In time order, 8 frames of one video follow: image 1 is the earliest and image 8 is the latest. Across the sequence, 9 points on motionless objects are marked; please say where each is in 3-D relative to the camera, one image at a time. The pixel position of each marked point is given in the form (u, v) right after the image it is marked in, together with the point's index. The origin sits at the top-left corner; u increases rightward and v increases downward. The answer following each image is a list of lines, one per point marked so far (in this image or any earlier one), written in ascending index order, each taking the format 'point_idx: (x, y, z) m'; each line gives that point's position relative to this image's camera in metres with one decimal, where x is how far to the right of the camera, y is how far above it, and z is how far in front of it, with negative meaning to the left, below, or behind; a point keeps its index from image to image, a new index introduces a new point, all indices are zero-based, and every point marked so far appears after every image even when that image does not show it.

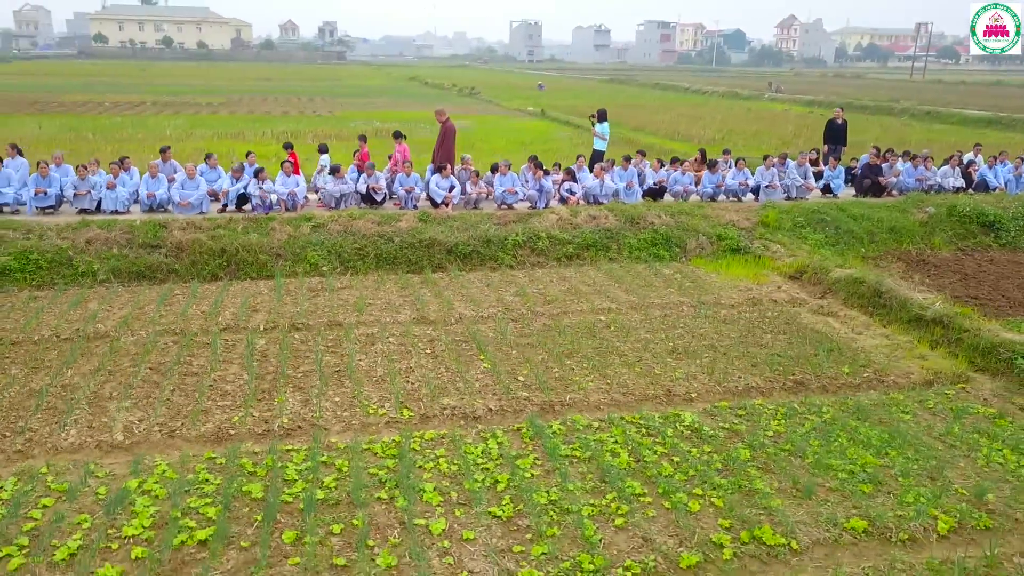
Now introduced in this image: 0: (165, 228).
0: (-4.2, +0.7, +9.9) m
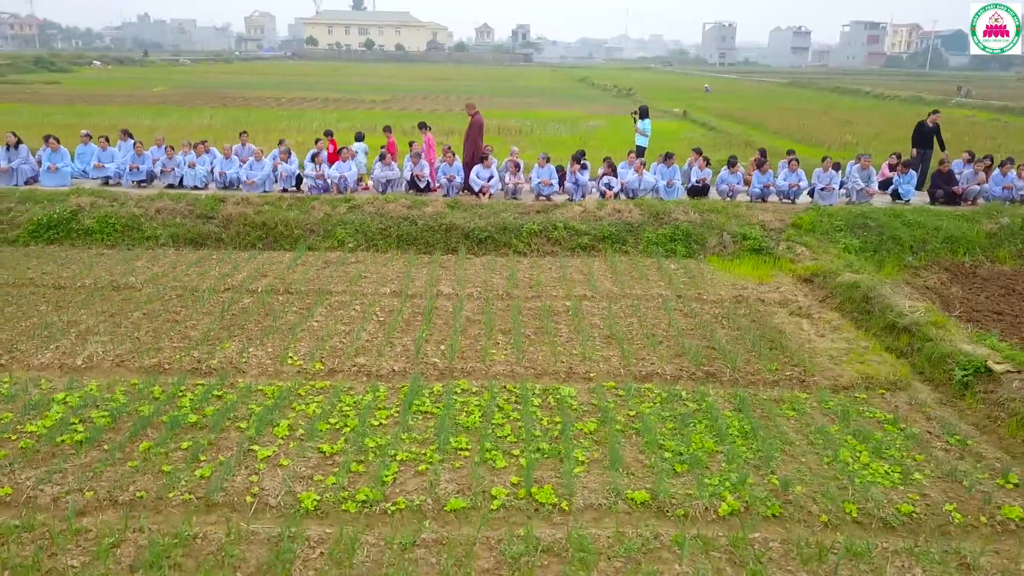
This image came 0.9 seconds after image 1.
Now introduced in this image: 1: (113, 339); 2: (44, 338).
0: (-4.0, +1.2, +11.3) m
1: (-3.5, -0.4, +7.3) m
2: (-4.1, -0.4, +7.2) m
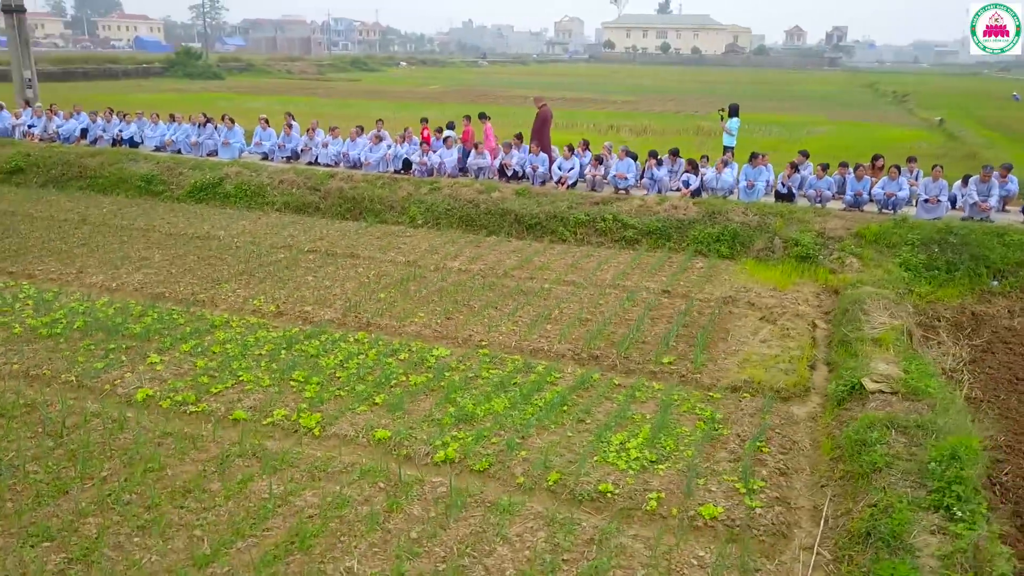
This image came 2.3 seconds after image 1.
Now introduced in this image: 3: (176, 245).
0: (-2.9, +1.8, +13.0) m
1: (-4.0, +0.2, +9.1) m
2: (-4.5, +0.3, +9.3) m
3: (-4.3, +0.6, +10.4) m
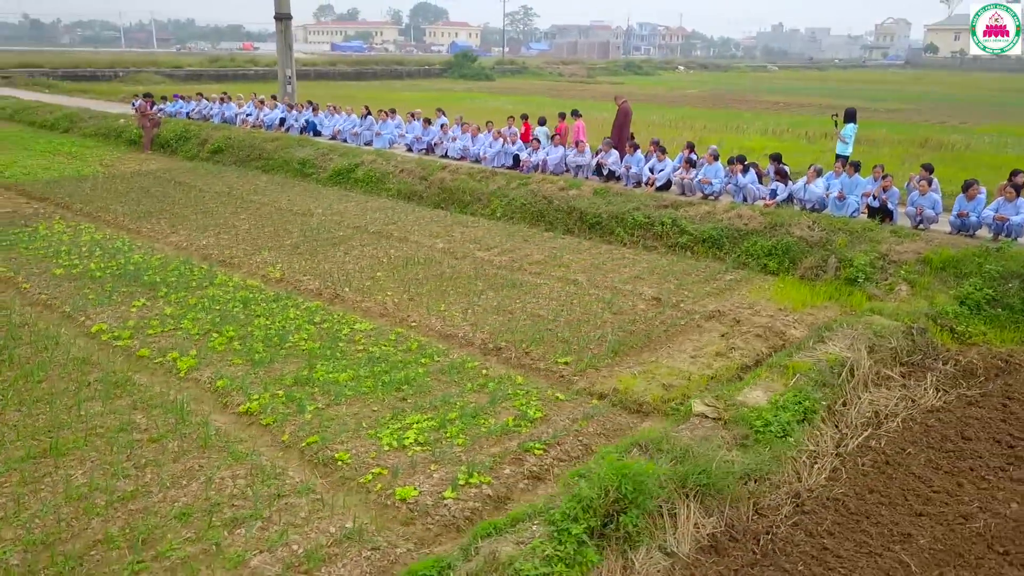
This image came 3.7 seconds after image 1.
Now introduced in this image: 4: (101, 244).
0: (-1.2, +2.0, +13.9) m
1: (-3.7, +0.7, +10.6) m
2: (-4.1, +0.8, +10.9) m
3: (-3.5, +1.0, +11.9) m
4: (-5.1, +0.5, +10.0) m
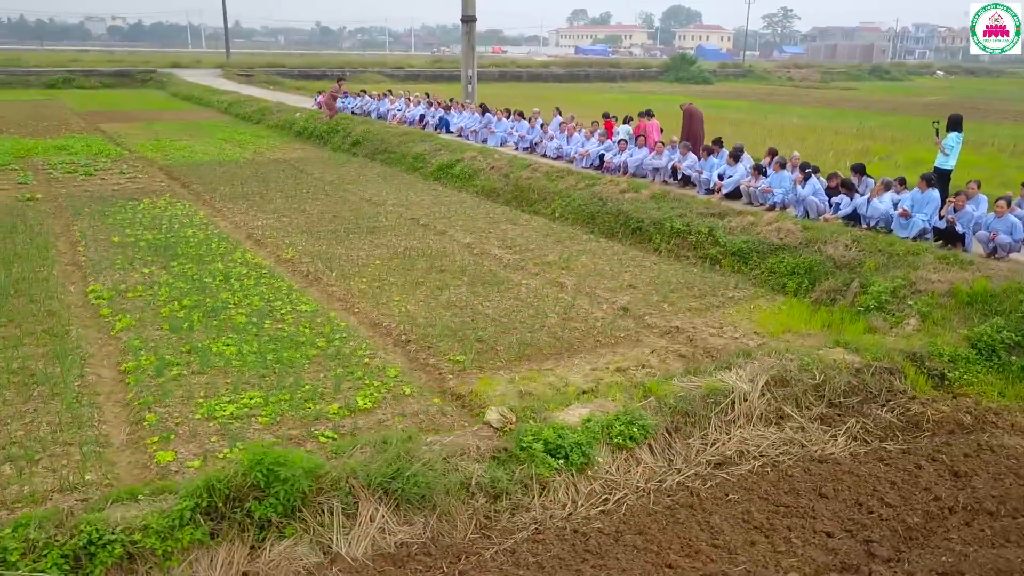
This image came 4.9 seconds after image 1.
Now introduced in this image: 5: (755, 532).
0: (+0.3, +2.1, +13.9) m
1: (-3.2, +1.0, +11.4) m
2: (-3.5, +1.1, +11.9) m
3: (-2.6, +1.3, +12.6) m
4: (-4.7, +1.0, +11.3) m
5: (+1.3, -1.3, +4.4) m
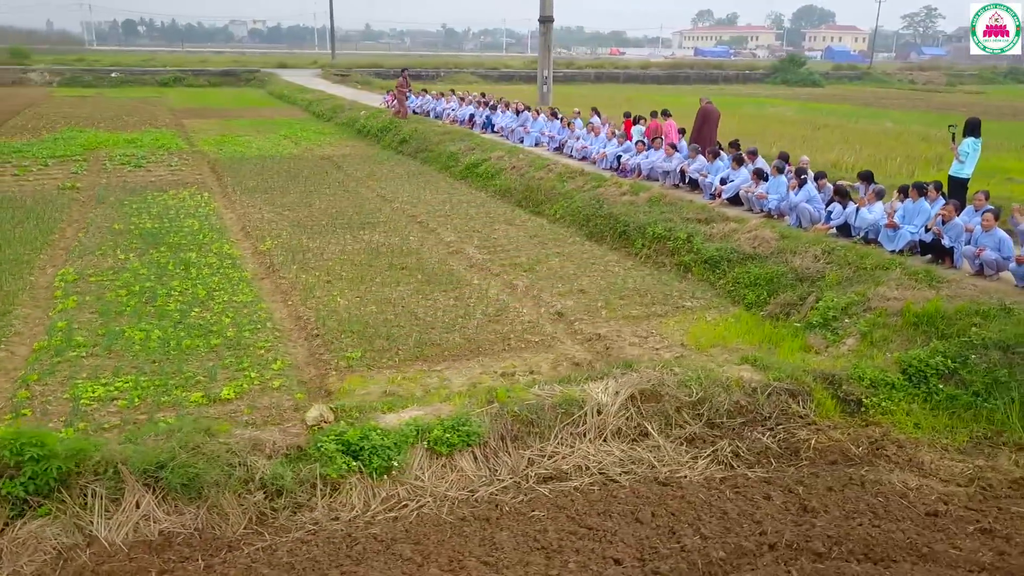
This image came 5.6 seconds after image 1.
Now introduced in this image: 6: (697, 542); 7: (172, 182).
0: (+0.5, +2.0, +13.7) m
1: (-3.3, +1.1, +11.8) m
2: (-3.5, +1.2, +12.3) m
3: (-2.5, +1.4, +12.9) m
4: (-4.8, +1.1, +11.8) m
5: (+0.1, -1.4, +4.2) m
6: (+1.0, -1.3, +4.3) m
7: (-5.9, +1.8, +14.1) m
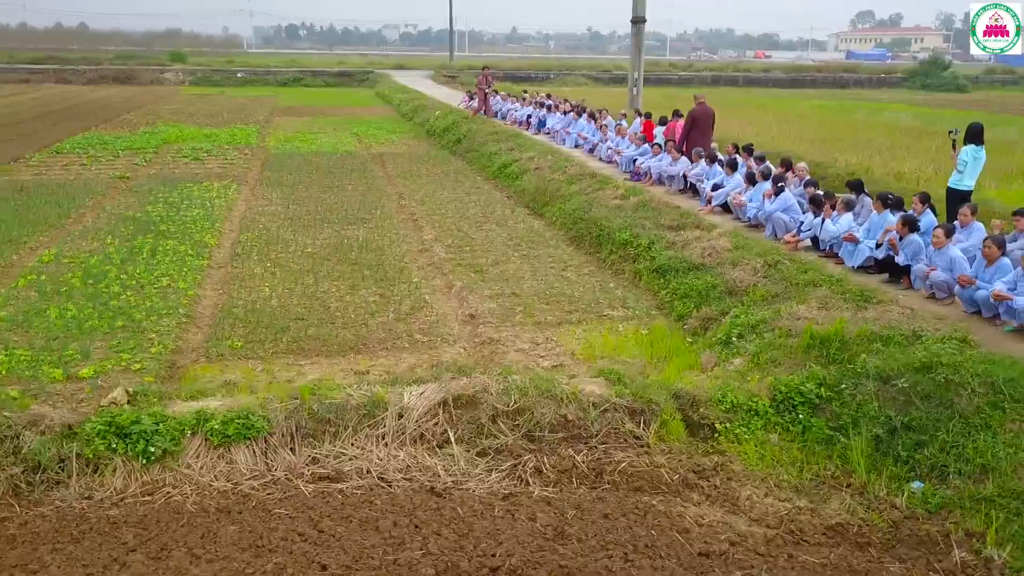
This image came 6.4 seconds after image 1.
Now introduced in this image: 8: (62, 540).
0: (+0.8, +2.0, +13.5) m
1: (-3.3, +1.2, +12.2) m
2: (-3.5, +1.4, +12.7) m
3: (-2.4, +1.5, +13.1) m
4: (-4.8, +1.4, +12.5) m
5: (-1.3, -1.3, +4.1) m
6: (-0.5, -1.4, +4.1) m
7: (-5.5, +2.1, +14.9) m
8: (-2.3, -1.3, +4.1) m
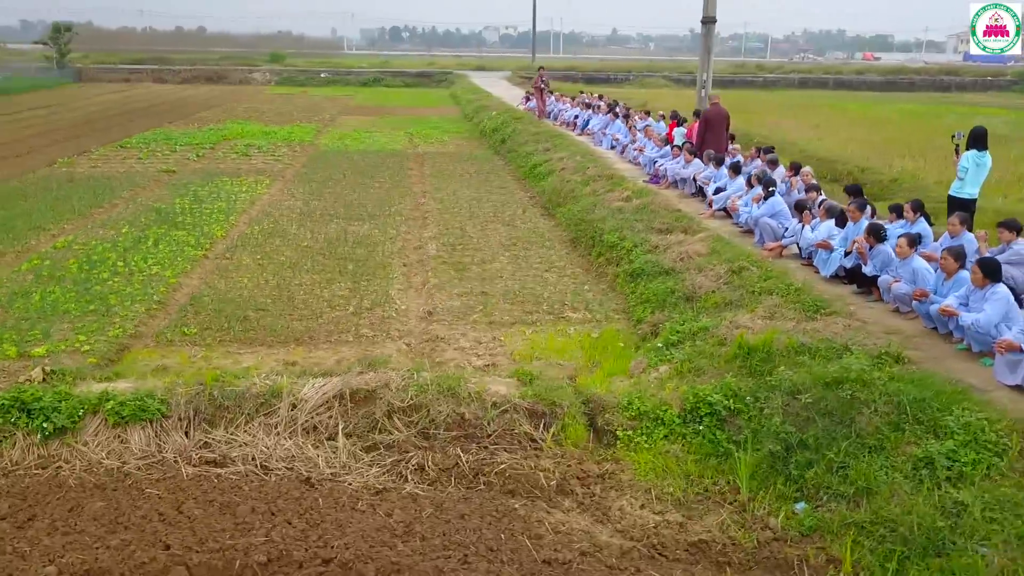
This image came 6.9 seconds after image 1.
0: (+1.2, +1.9, +13.3) m
1: (-3.1, +1.3, +12.5) m
2: (-3.2, +1.5, +13.0) m
3: (-2.1, +1.5, +13.4) m
4: (-4.5, +1.5, +13.0) m
5: (-2.2, -1.3, +4.3) m
6: (-1.3, -1.3, +4.1) m
7: (-4.9, +2.3, +15.5) m
8: (-3.1, -1.2, +4.4) m
